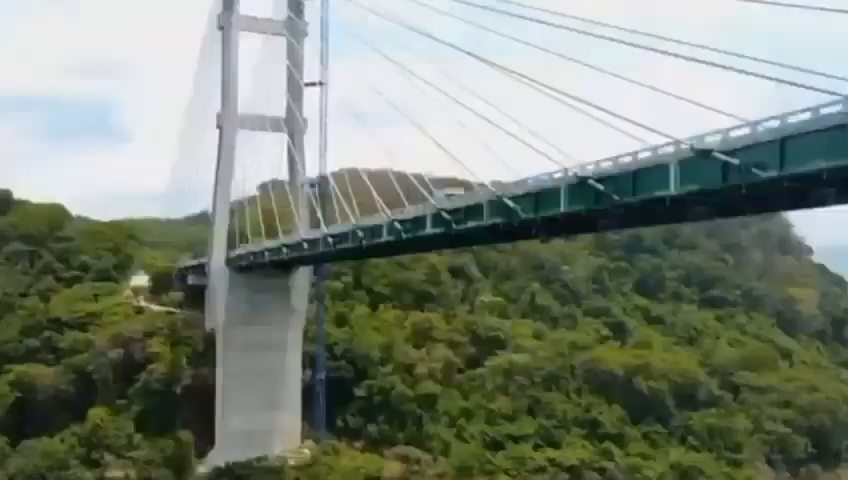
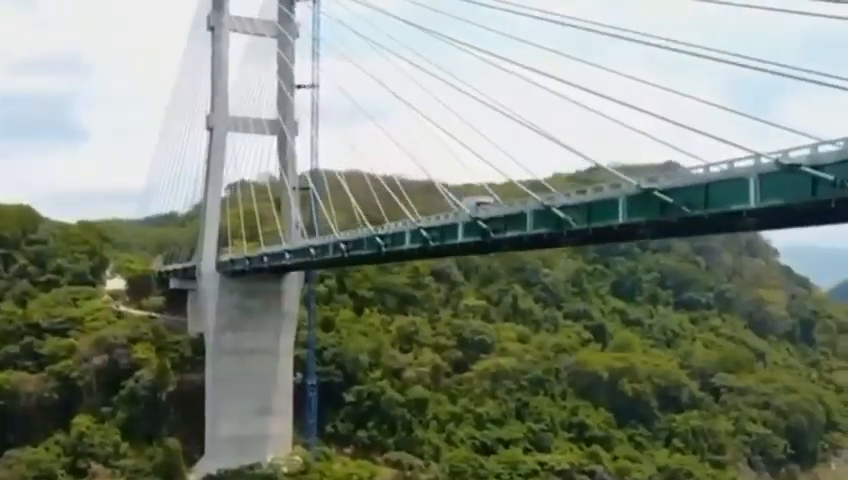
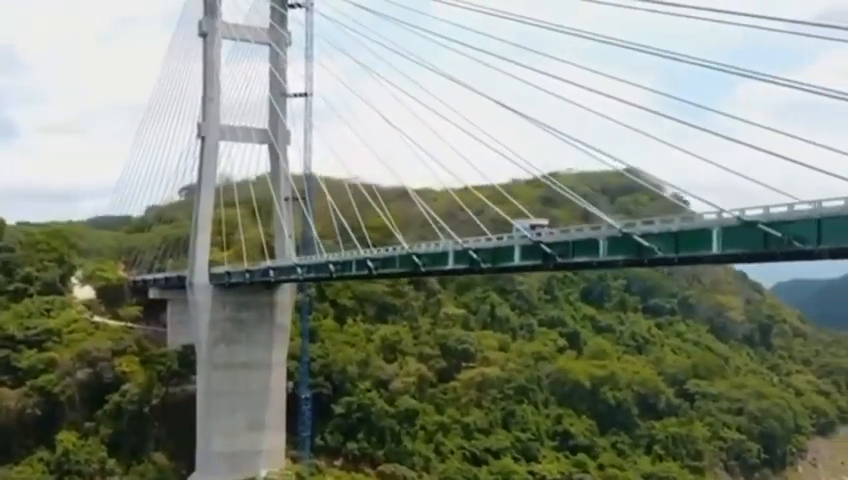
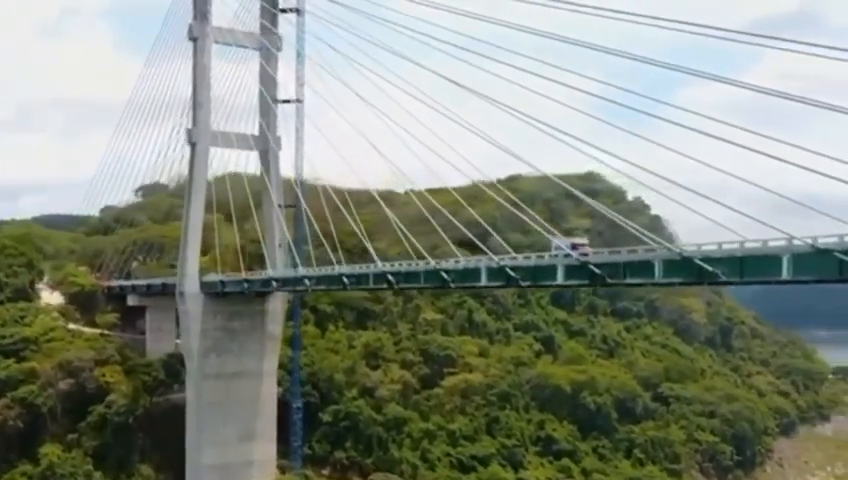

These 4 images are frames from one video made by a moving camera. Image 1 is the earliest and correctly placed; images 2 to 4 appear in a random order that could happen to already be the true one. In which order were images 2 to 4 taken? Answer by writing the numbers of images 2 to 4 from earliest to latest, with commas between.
2, 3, 4
